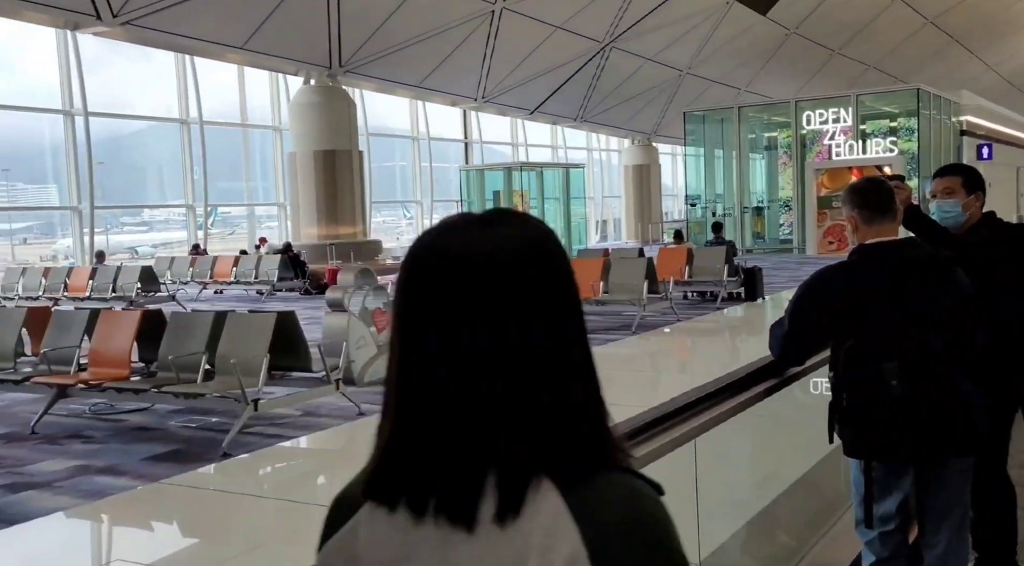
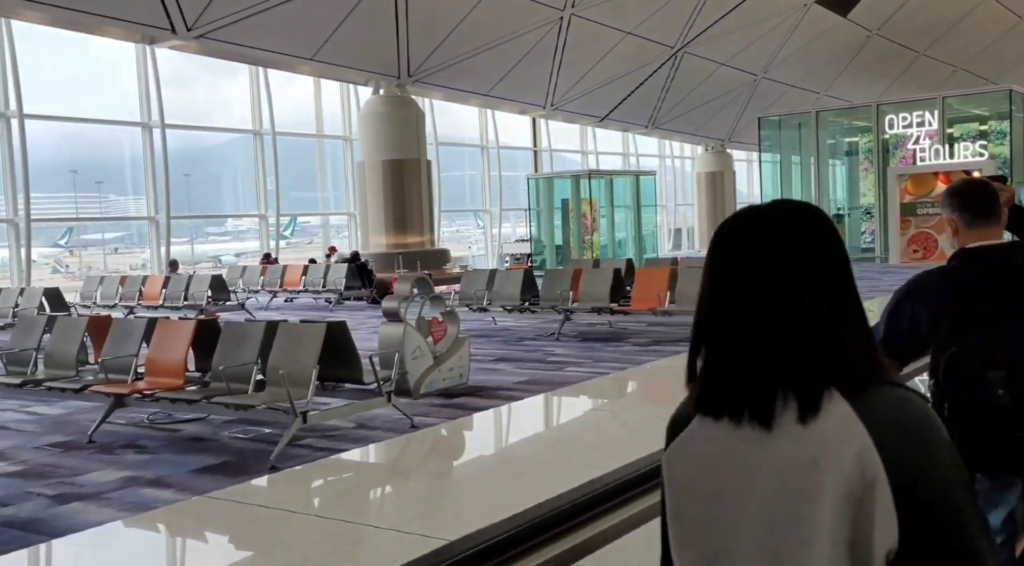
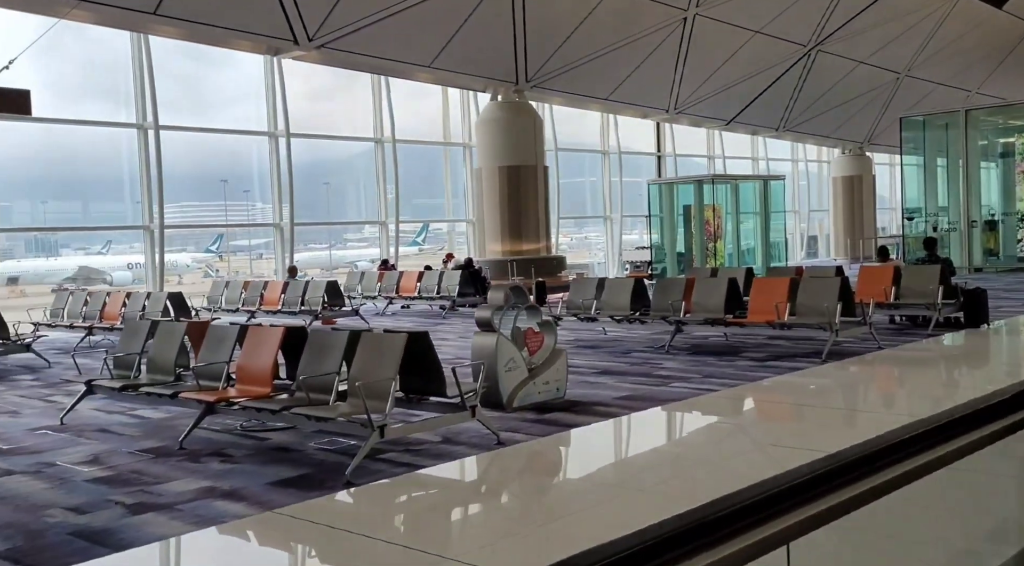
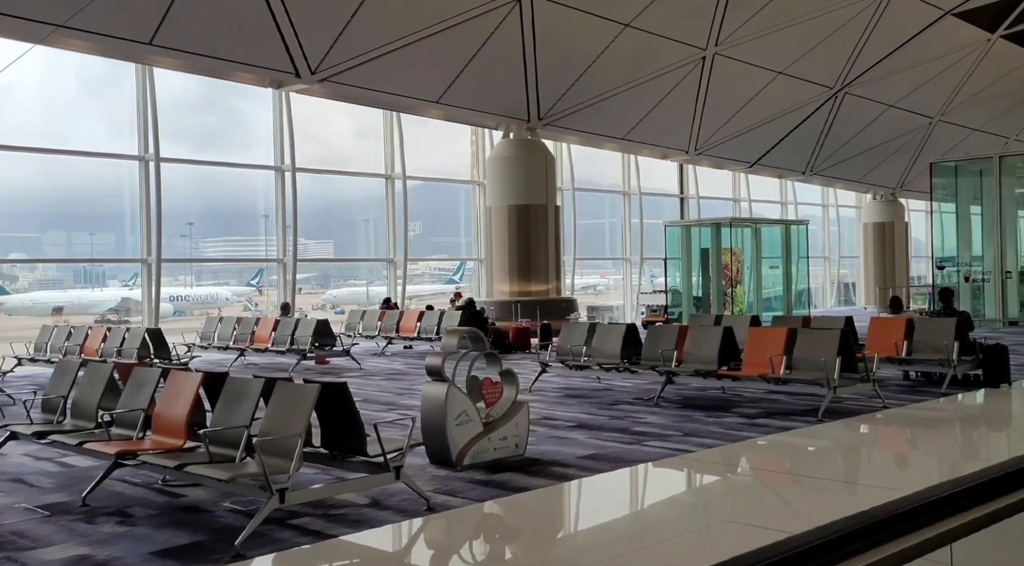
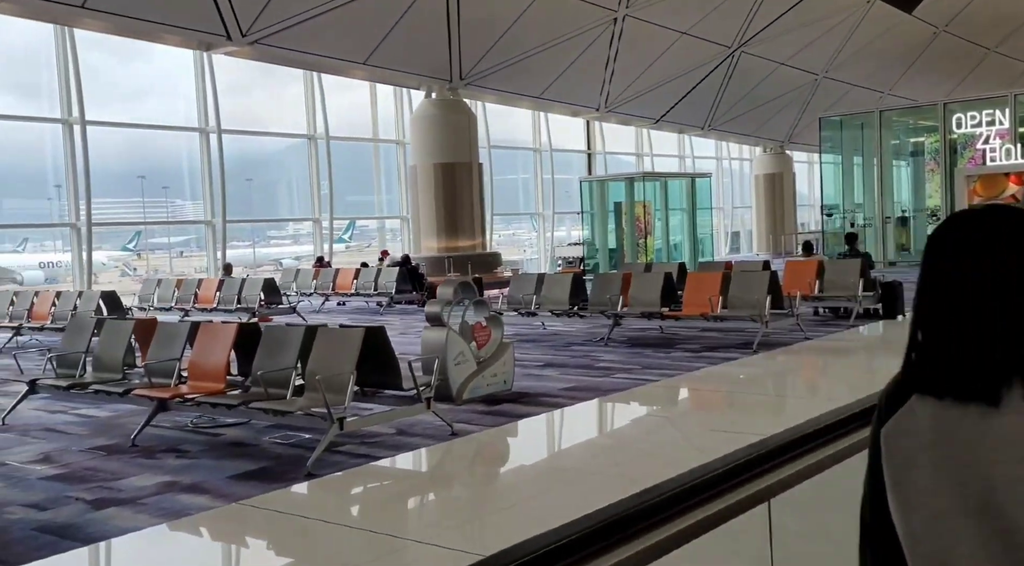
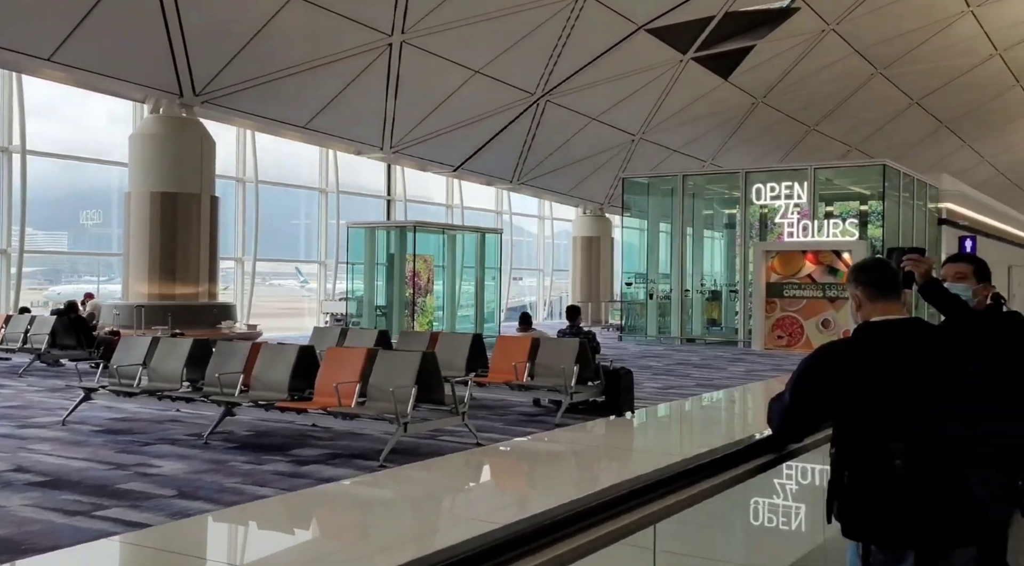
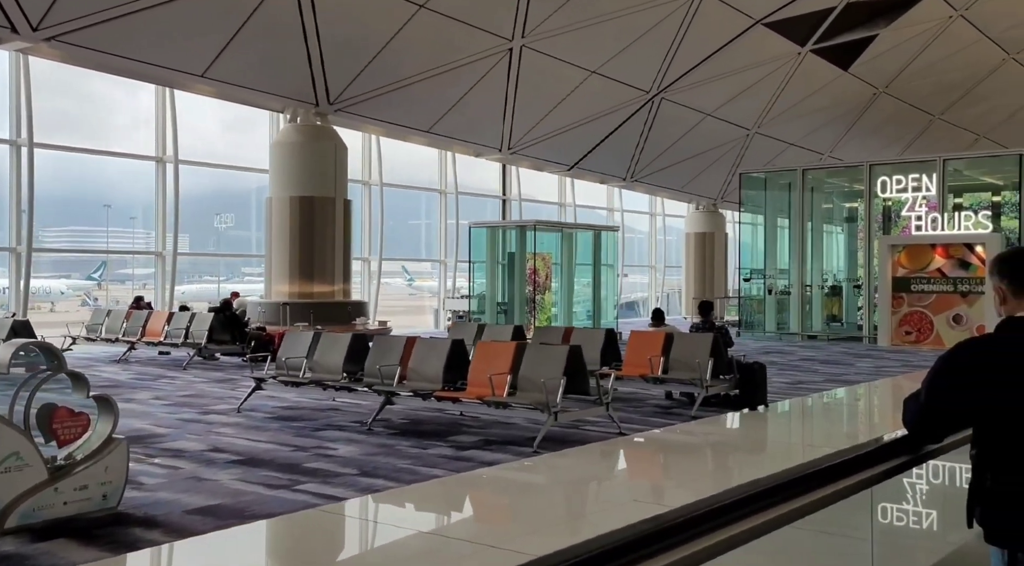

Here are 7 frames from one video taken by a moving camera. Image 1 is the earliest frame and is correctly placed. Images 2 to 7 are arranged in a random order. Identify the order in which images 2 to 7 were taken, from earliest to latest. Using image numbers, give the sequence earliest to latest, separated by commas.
2, 5, 3, 4, 7, 6
